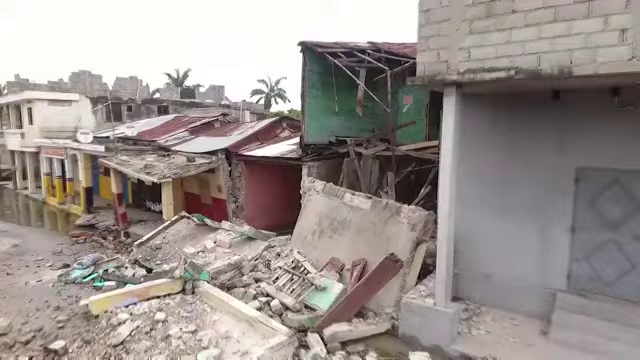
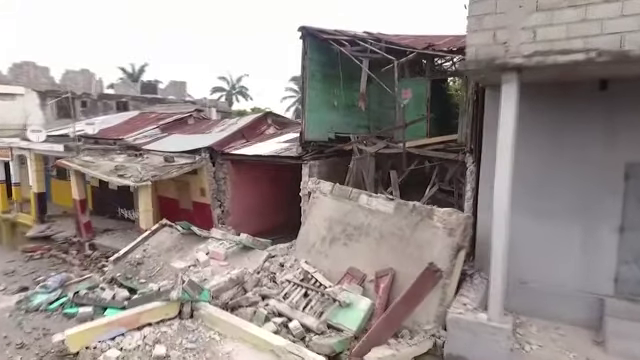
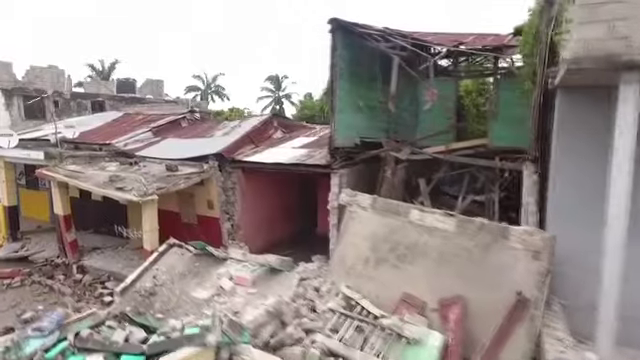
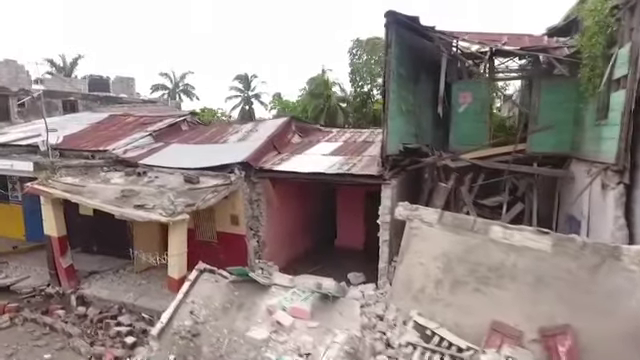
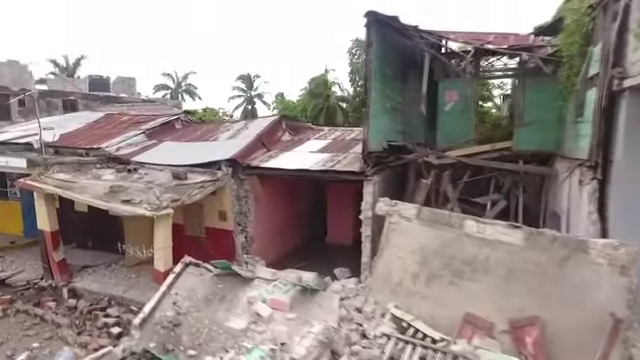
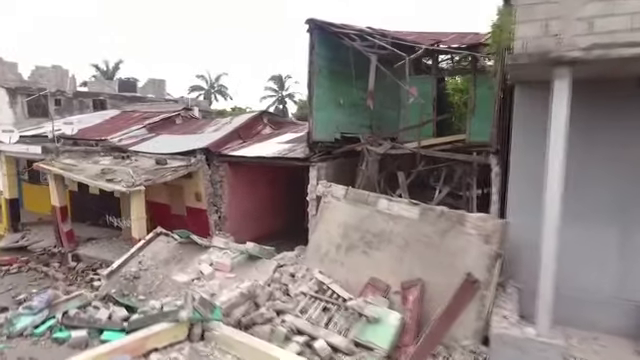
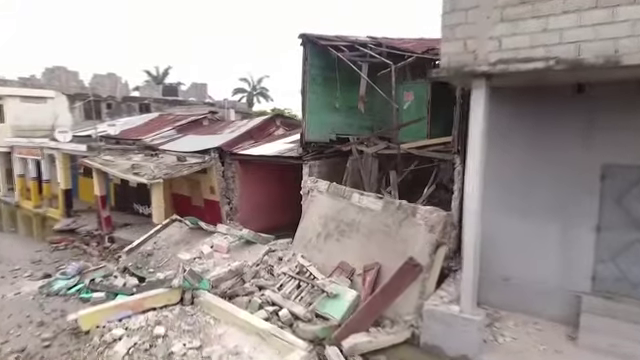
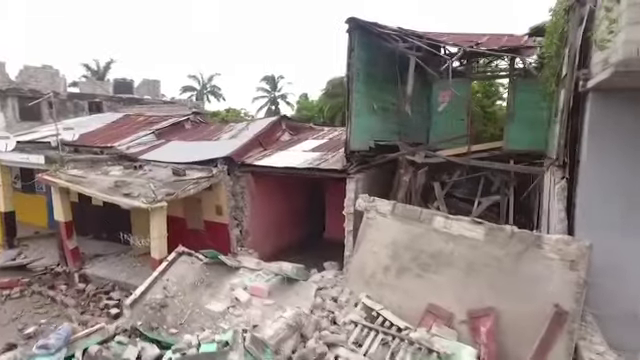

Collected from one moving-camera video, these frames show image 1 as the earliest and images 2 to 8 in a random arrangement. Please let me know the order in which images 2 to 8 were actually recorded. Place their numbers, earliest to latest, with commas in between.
7, 2, 6, 3, 8, 5, 4
